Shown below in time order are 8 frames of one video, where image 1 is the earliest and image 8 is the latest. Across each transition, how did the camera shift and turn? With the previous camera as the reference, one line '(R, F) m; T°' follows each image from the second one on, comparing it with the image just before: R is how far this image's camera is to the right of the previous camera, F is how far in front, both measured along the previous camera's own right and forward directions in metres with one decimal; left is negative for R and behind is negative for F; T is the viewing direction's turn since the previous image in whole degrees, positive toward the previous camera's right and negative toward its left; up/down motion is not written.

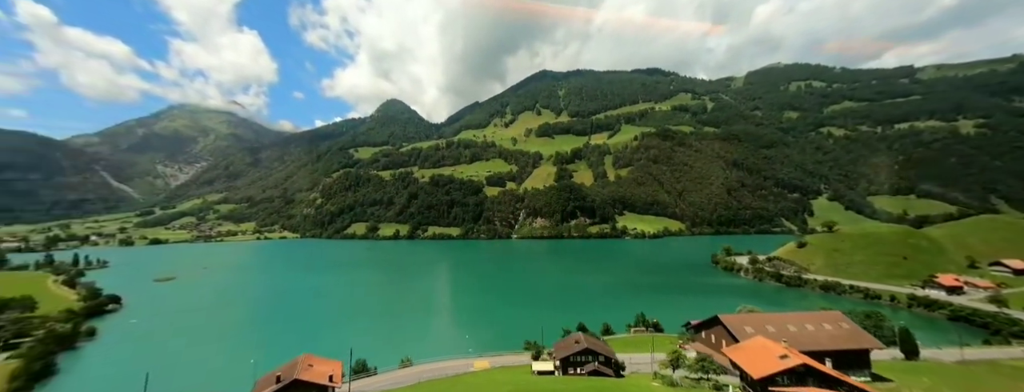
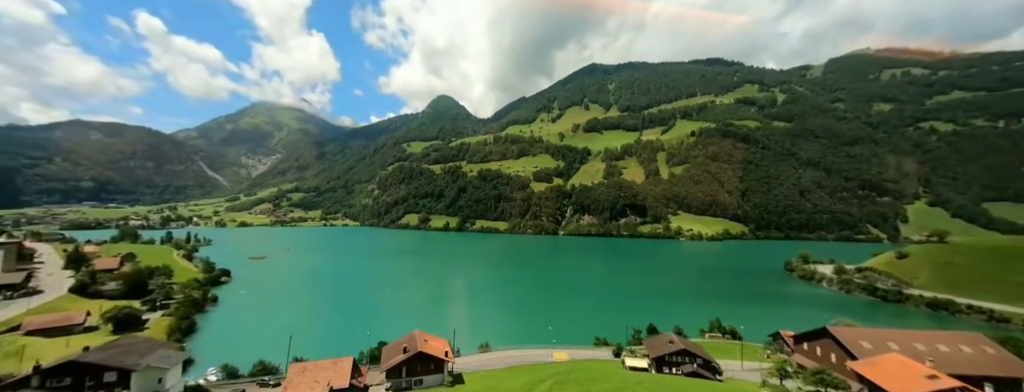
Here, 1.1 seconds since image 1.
(-2.2, -1.2) m; -9°
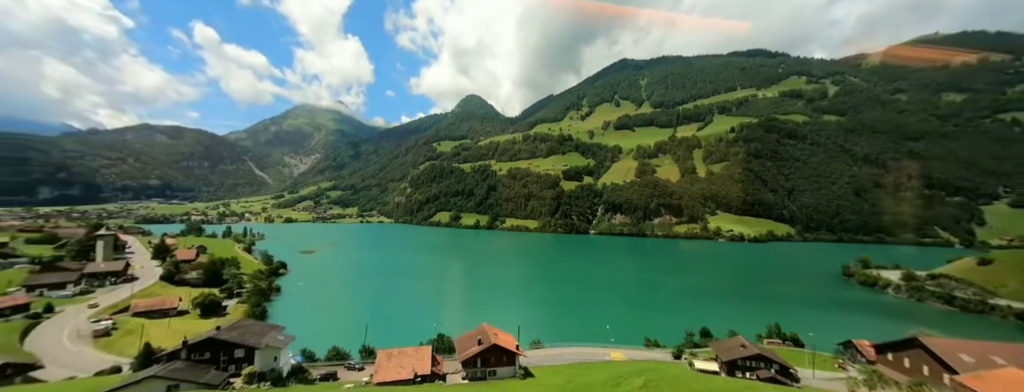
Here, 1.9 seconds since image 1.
(-1.8, -0.7) m; -5°
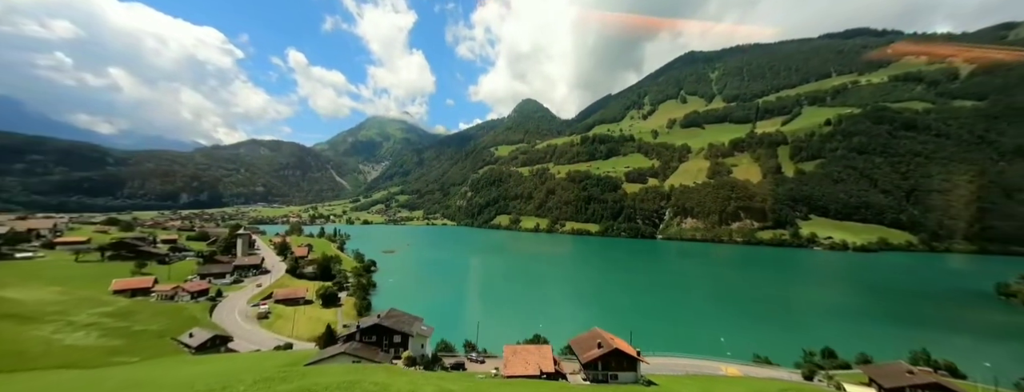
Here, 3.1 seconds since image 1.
(-2.7, -1.0) m; -11°
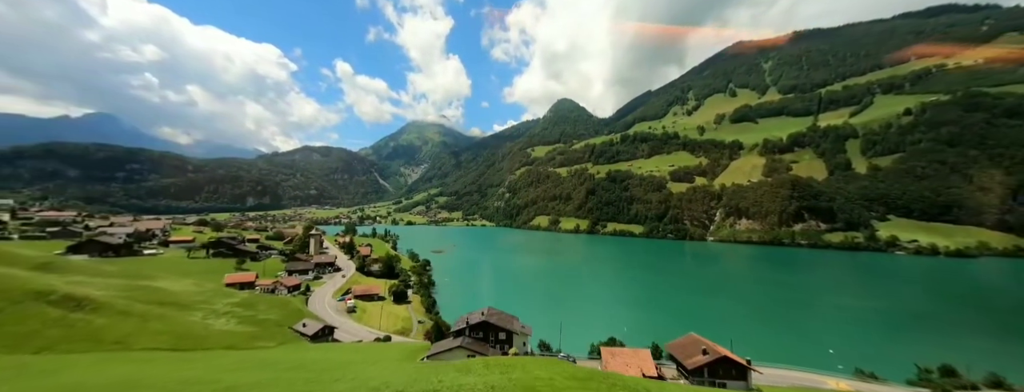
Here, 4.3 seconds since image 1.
(-2.7, -0.5) m; -7°
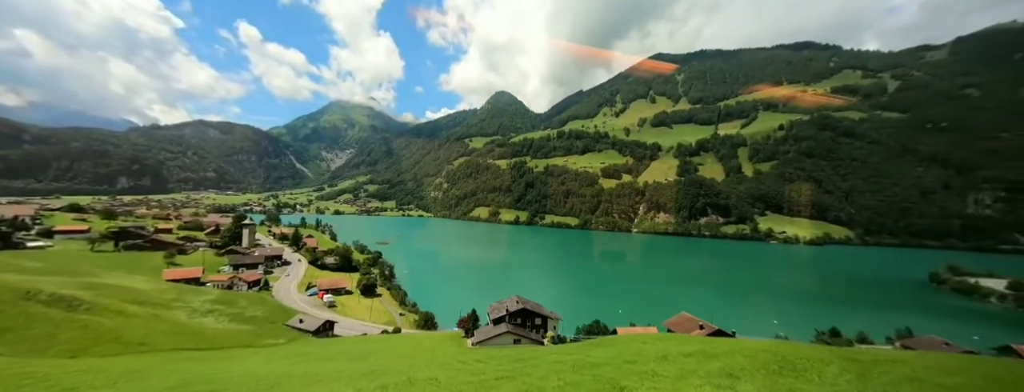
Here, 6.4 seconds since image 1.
(-4.8, 0.0) m; +9°
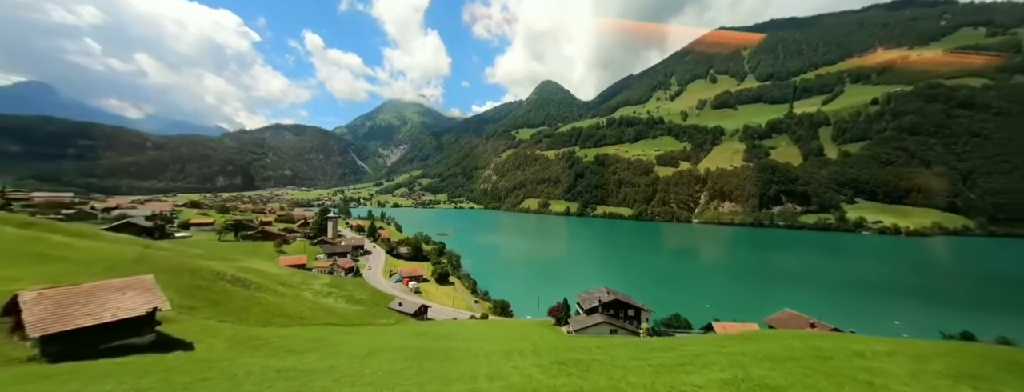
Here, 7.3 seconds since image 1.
(-1.7, -0.7) m; -9°
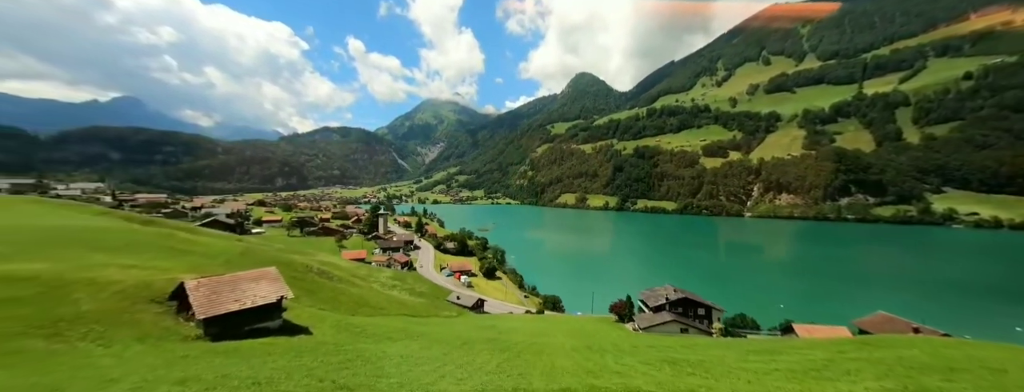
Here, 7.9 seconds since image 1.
(-1.0, -0.1) m; -7°
